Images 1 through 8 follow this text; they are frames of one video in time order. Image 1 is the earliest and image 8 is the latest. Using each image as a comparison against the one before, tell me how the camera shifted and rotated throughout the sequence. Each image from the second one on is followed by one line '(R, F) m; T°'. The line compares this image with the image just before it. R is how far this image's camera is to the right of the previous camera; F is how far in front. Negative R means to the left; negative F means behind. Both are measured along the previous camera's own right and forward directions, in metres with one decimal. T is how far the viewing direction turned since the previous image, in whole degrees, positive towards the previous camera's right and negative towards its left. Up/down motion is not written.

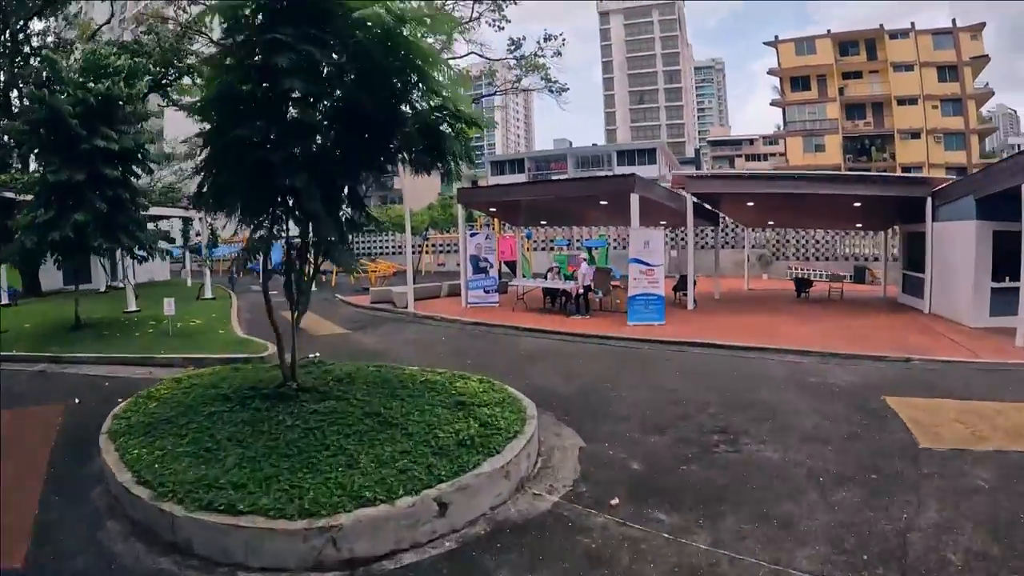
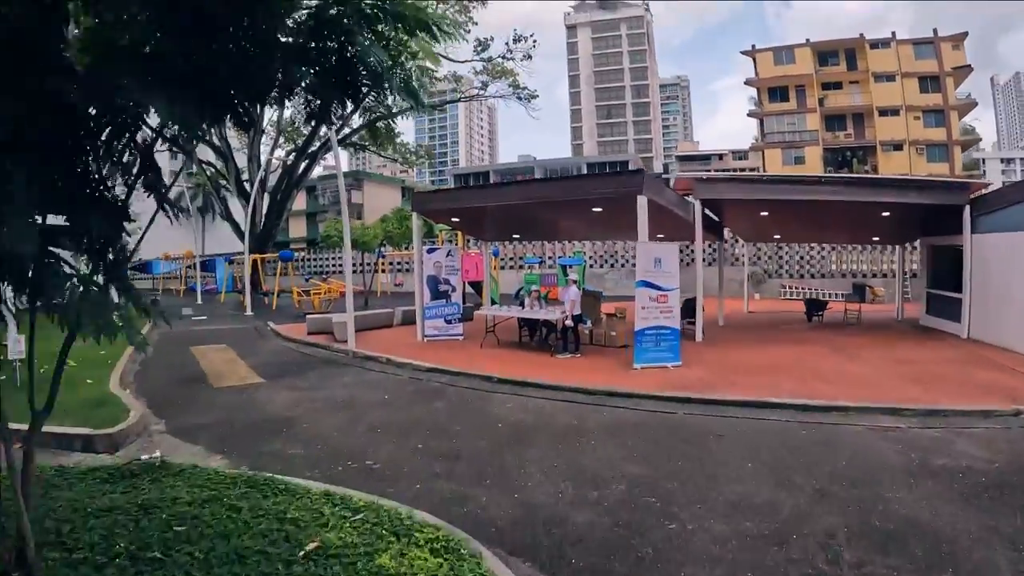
(-0.1, +3.7) m; +3°
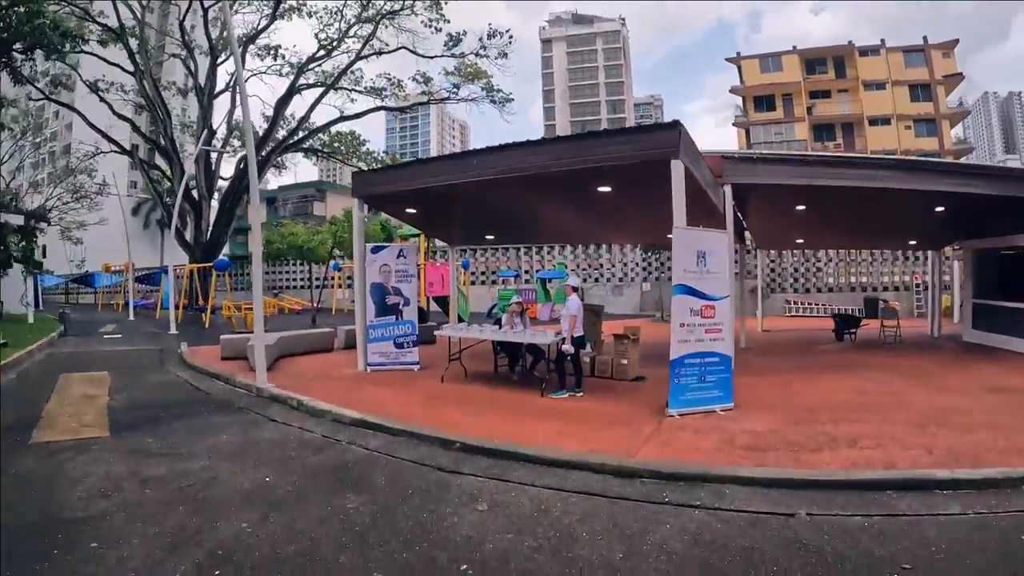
(0.0, +3.6) m; +2°
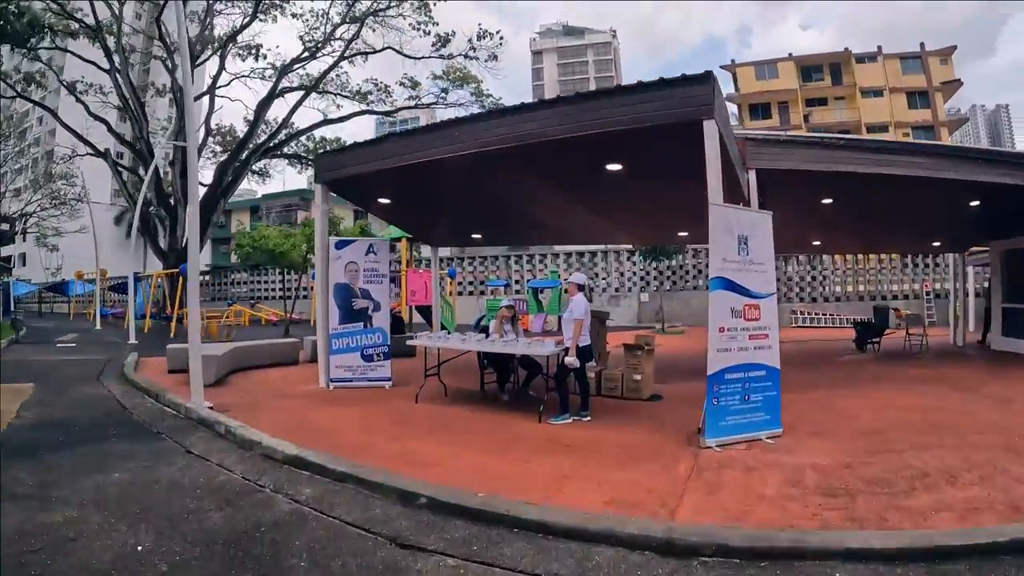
(0.0, +1.6) m; +1°
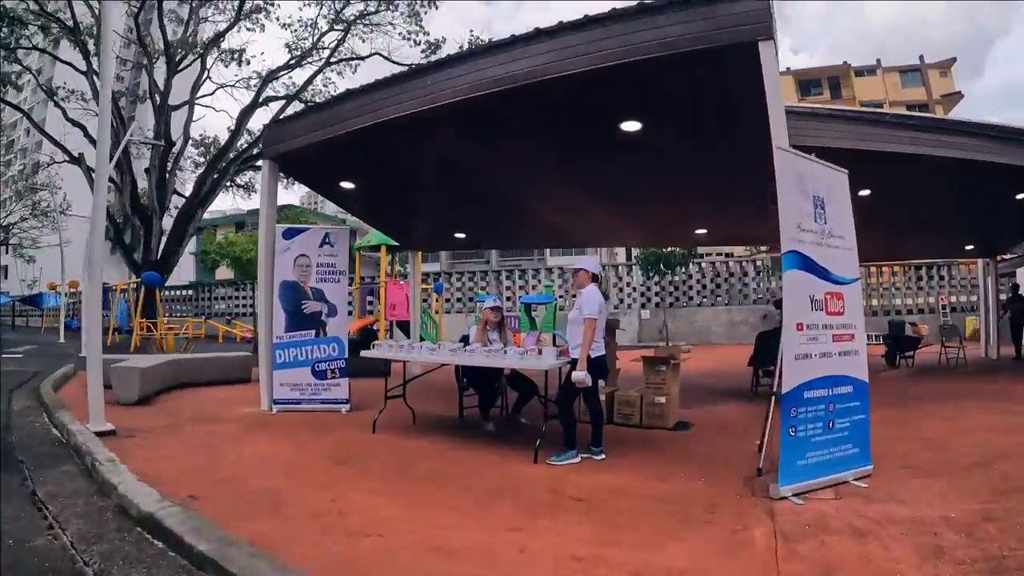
(+0.1, +1.7) m; +1°
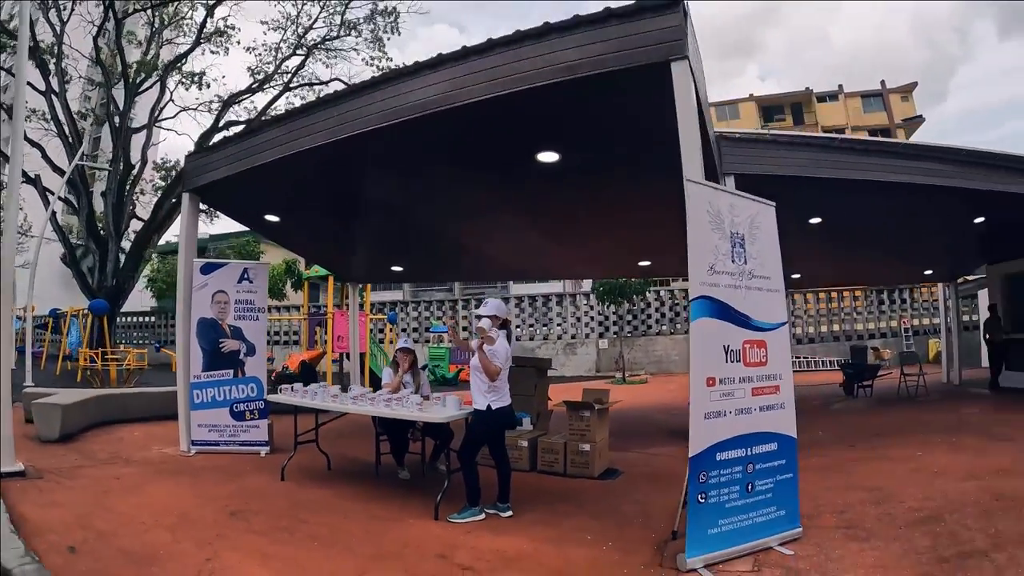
(+0.5, +0.3) m; +2°
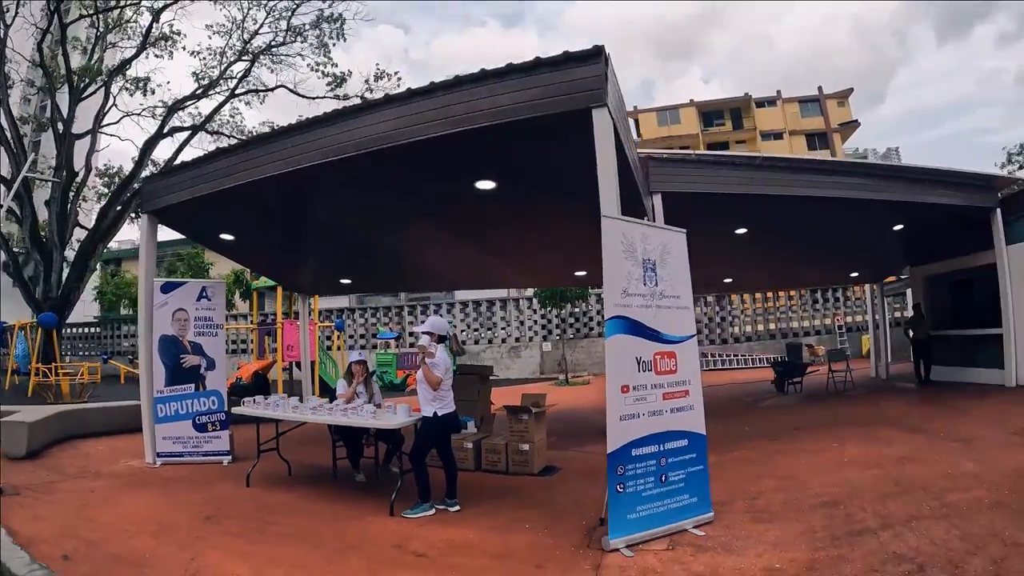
(+0.1, -0.6) m; +4°
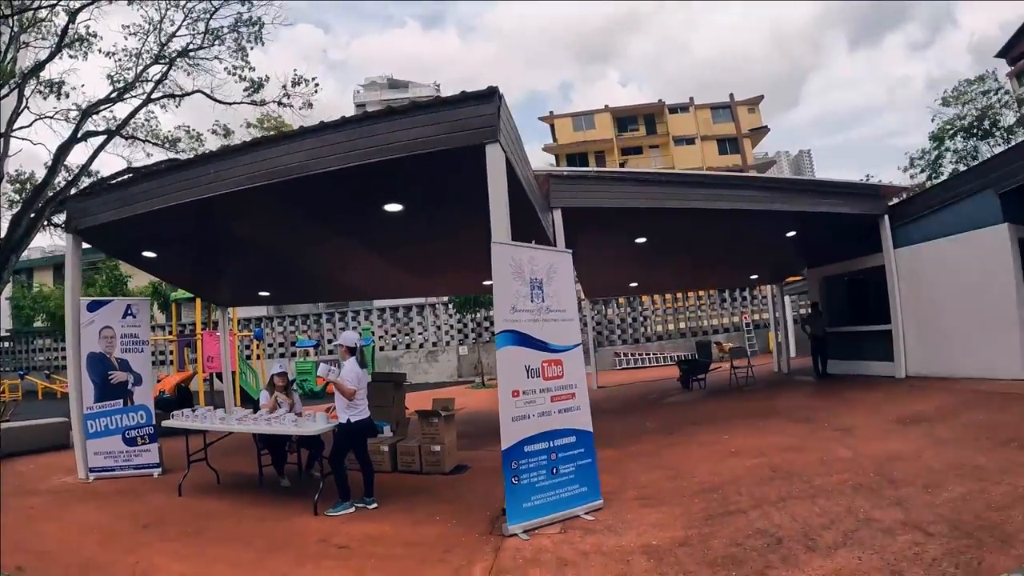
(+0.2, -0.7) m; +5°
